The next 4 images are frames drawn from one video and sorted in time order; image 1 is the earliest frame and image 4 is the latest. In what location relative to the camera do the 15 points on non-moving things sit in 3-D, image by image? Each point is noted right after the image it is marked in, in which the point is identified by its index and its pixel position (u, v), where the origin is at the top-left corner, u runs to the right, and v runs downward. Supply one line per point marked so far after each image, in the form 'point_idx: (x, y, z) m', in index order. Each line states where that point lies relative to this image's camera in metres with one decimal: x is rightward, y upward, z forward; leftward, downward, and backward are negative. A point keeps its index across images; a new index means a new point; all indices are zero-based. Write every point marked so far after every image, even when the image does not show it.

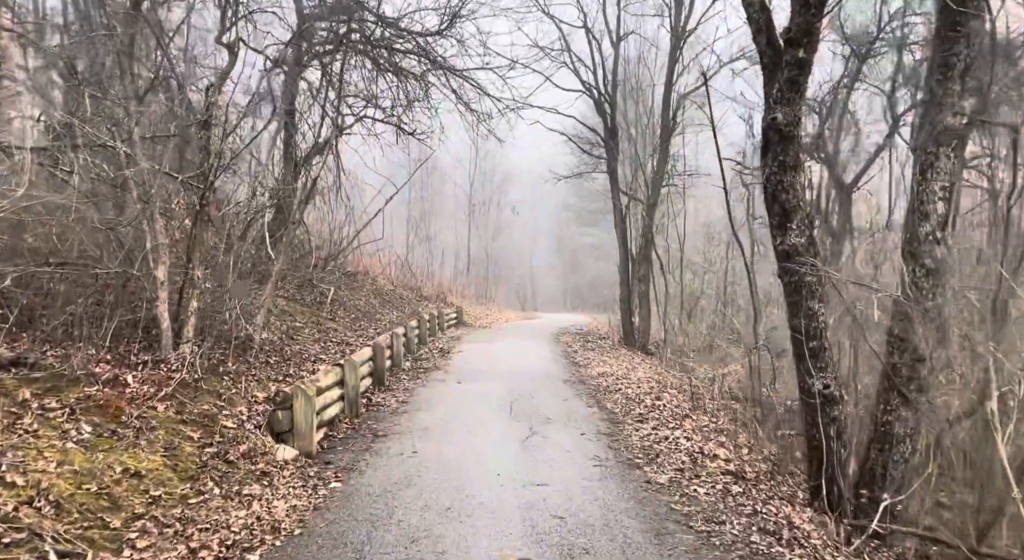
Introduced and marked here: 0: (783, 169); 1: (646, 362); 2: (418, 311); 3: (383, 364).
0: (+2.2, +0.9, +5.6) m
1: (+3.1, -1.9, +15.9) m
2: (-2.6, -0.9, +19.0) m
3: (-2.0, -1.3, +10.7) m
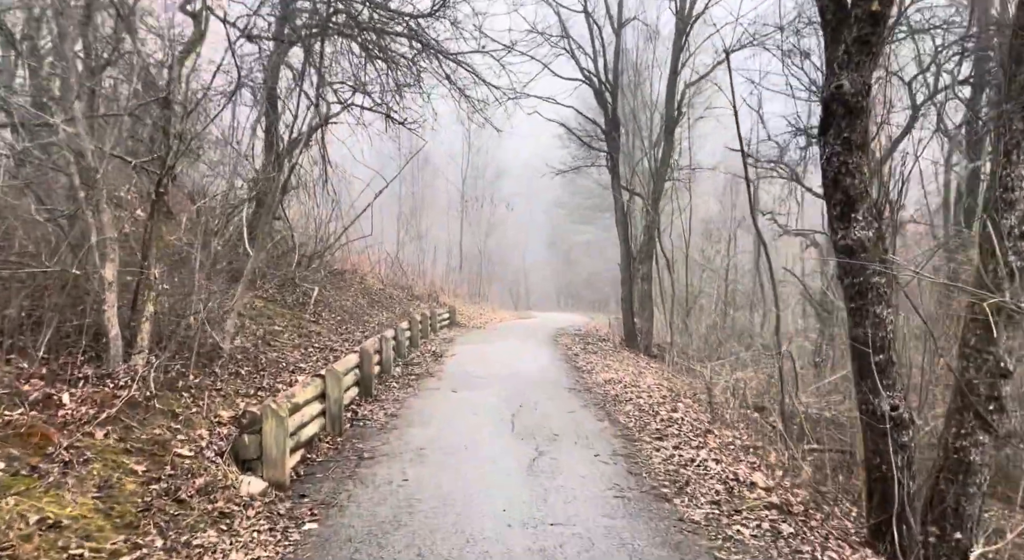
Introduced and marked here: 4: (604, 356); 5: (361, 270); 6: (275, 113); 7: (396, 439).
0: (+2.3, +0.9, +4.7) m
1: (+3.0, -1.9, +15.0) m
2: (-2.7, -0.8, +18.0) m
3: (-2.0, -1.3, +9.7) m
4: (+2.0, -1.7, +15.8) m
5: (-4.3, +0.3, +19.6) m
6: (-4.9, +3.5, +14.4) m
7: (-1.3, -1.8, +7.7) m
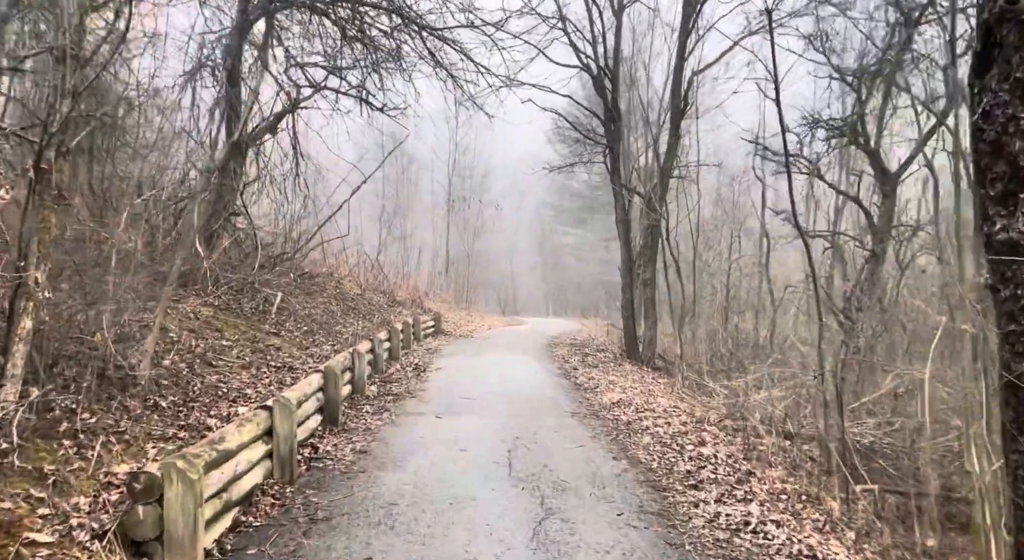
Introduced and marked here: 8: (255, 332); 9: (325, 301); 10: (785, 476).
0: (+2.3, +0.8, +3.2) m
1: (+2.8, -2.0, +13.4) m
2: (-2.9, -0.9, +16.4) m
3: (-2.0, -1.4, +8.1) m
4: (+1.8, -1.8, +14.2) m
5: (-4.5, +0.2, +17.9) m
6: (-5.1, +3.4, +12.8) m
7: (-1.3, -1.8, +6.0) m
8: (-3.5, -0.7, +9.4) m
9: (-3.7, -0.4, +13.9) m
10: (+2.8, -2.0, +7.1) m
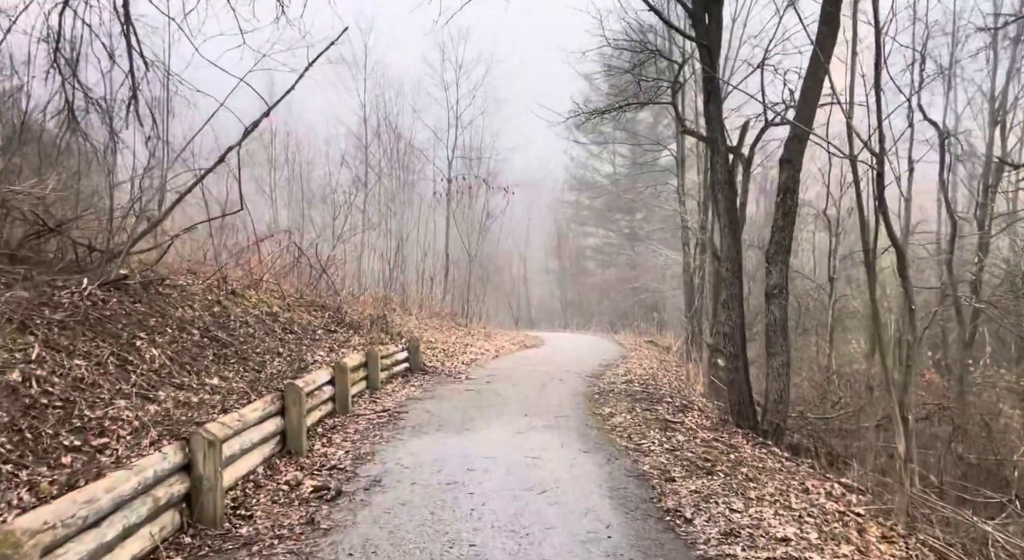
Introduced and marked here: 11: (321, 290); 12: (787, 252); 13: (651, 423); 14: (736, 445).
0: (+2.3, +0.8, -4.3) m
1: (+3.0, -2.1, +6.0) m
2: (-2.7, -1.1, +9.1) m
3: (-1.9, -1.4, +0.7) m
4: (+2.1, -1.9, +6.8) m
5: (-4.3, 0.0, +10.6) m
6: (-4.9, +3.3, +5.5) m
7: (-1.2, -1.9, -1.3) m
8: (-3.4, -0.8, +2.1) m
9: (-3.5, -0.5, +6.6) m
10: (+2.9, -2.0, -0.3) m
11: (-3.7, -0.2, +13.4) m
12: (+3.7, +0.4, +9.3) m
13: (+1.7, -1.9, +9.0) m
14: (+2.7, -2.0, +8.2) m
